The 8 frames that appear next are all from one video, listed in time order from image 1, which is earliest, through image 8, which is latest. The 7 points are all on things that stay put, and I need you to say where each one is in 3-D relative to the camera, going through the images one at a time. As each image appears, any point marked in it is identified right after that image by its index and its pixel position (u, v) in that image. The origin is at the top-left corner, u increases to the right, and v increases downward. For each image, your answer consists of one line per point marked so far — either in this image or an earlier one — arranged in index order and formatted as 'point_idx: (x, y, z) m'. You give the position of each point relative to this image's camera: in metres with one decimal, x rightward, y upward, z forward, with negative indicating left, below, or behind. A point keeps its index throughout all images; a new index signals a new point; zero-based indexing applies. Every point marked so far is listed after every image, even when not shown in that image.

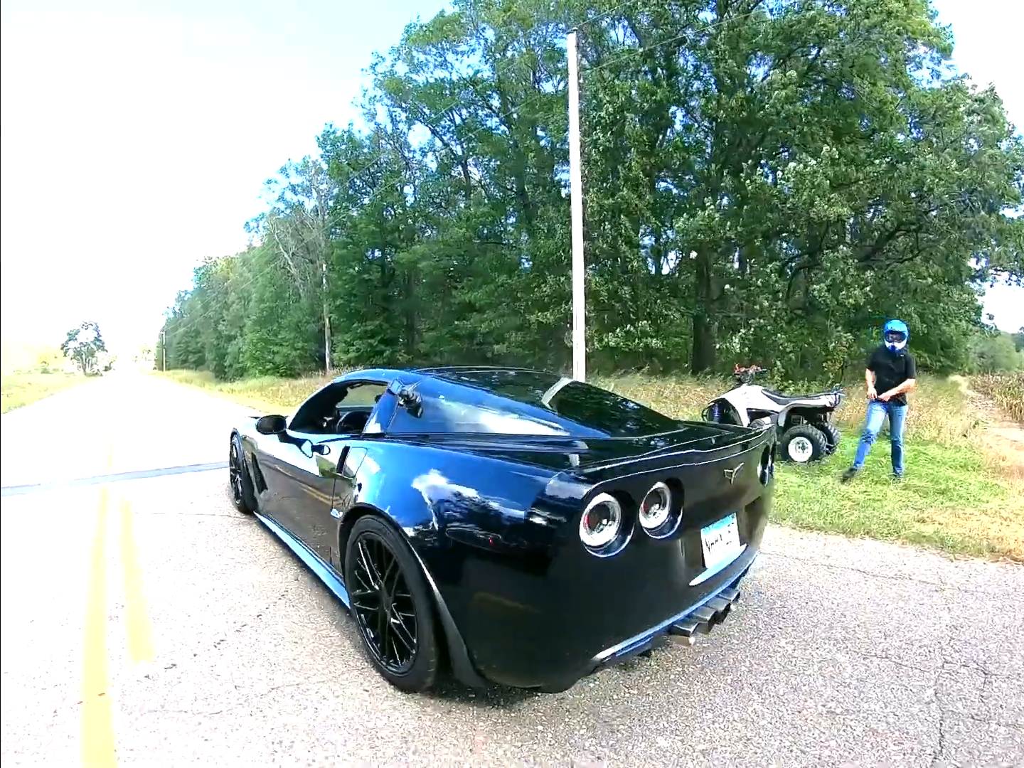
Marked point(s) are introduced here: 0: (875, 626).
0: (+1.7, -1.2, +3.3) m
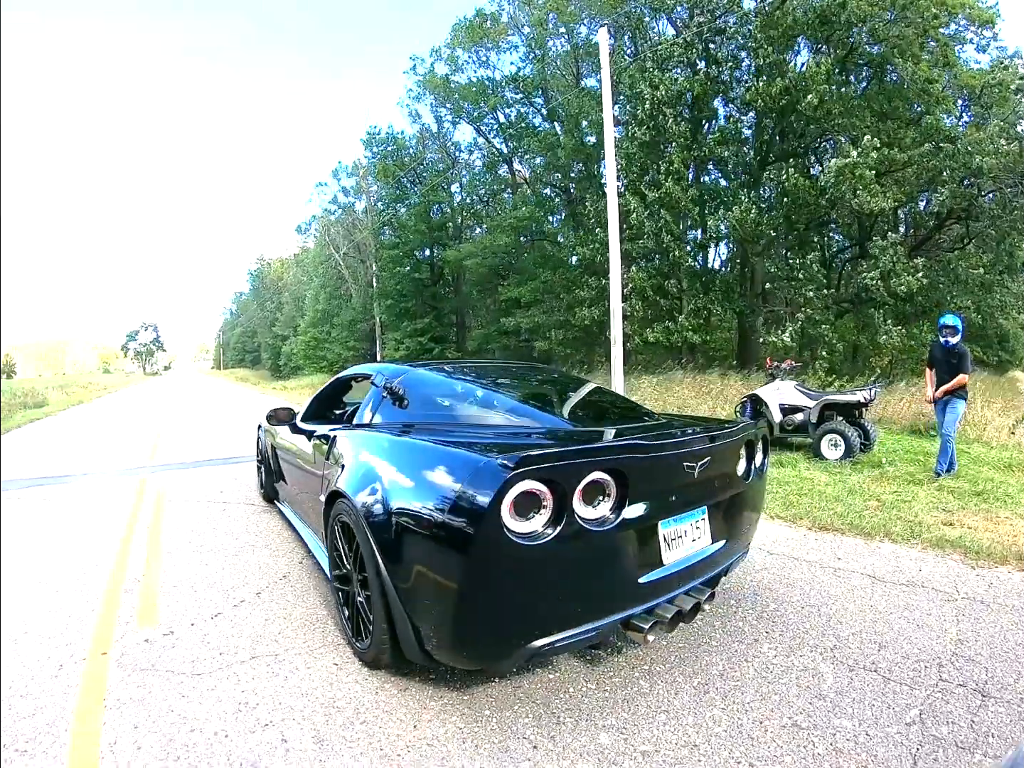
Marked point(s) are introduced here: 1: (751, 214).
0: (+1.6, -1.1, +3.1) m
1: (+5.4, +3.8, +15.3) m
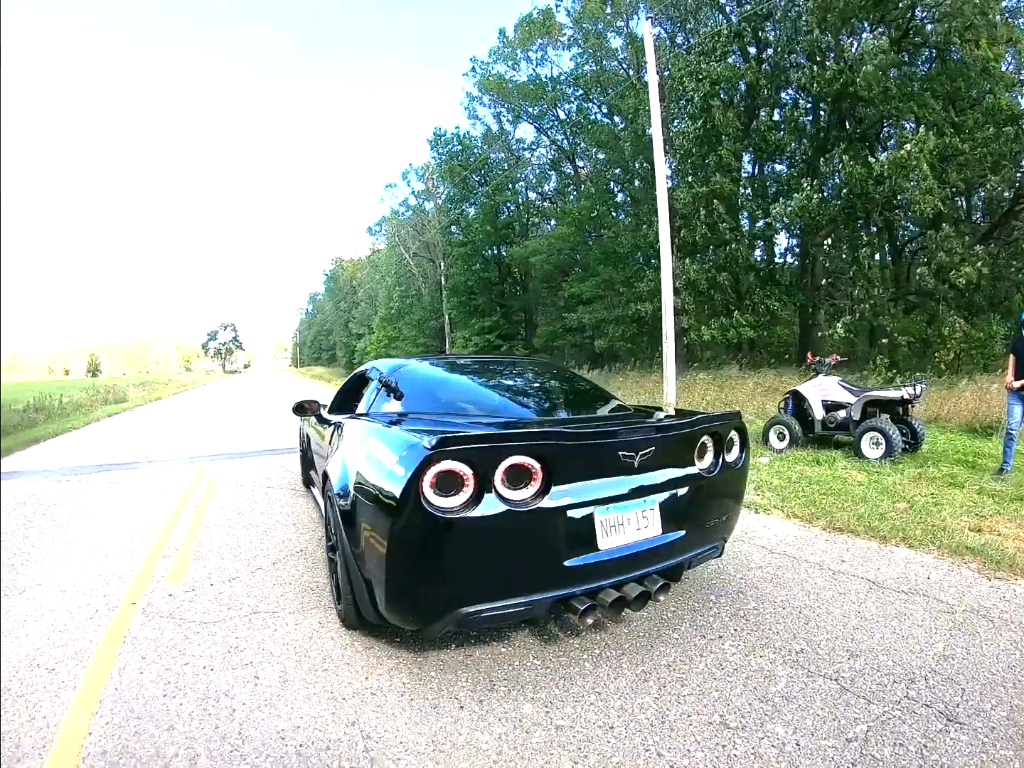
0: (+1.4, -1.1, +2.9) m
1: (+6.4, +3.9, +14.6) m
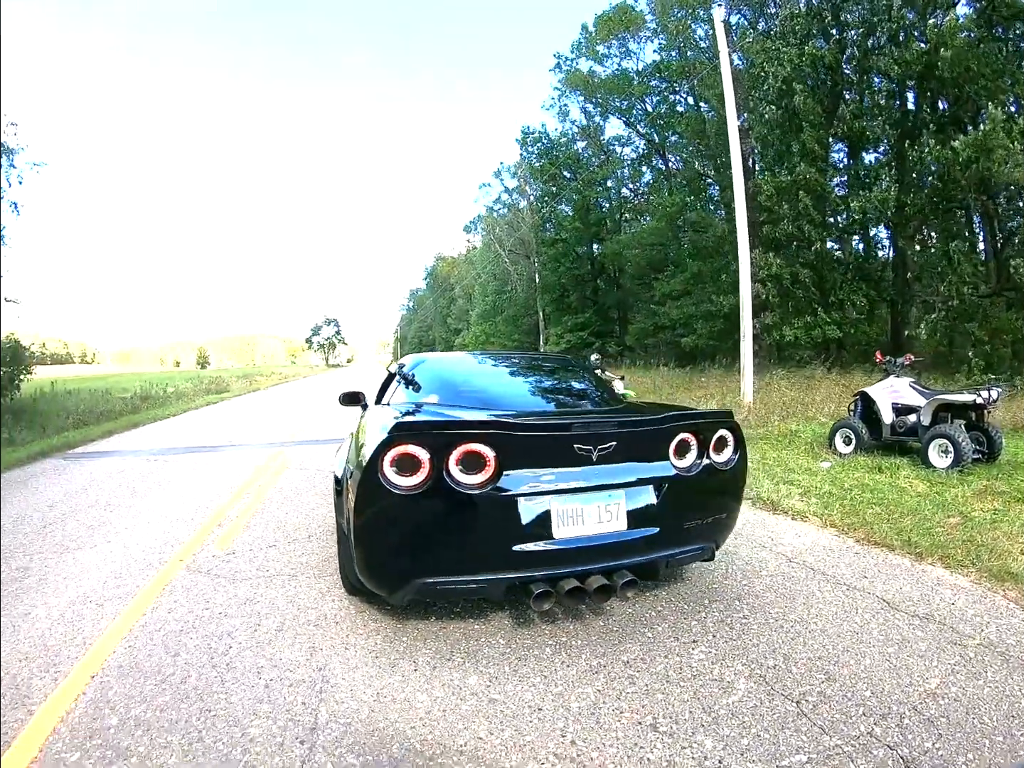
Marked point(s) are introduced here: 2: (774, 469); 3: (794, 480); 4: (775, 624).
0: (+1.2, -1.1, +2.6) m
1: (+7.9, +3.9, +13.5) m
2: (+2.7, -0.8, +6.9) m
3: (+2.5, -0.9, +6.1) m
4: (+1.2, -1.1, +3.1) m
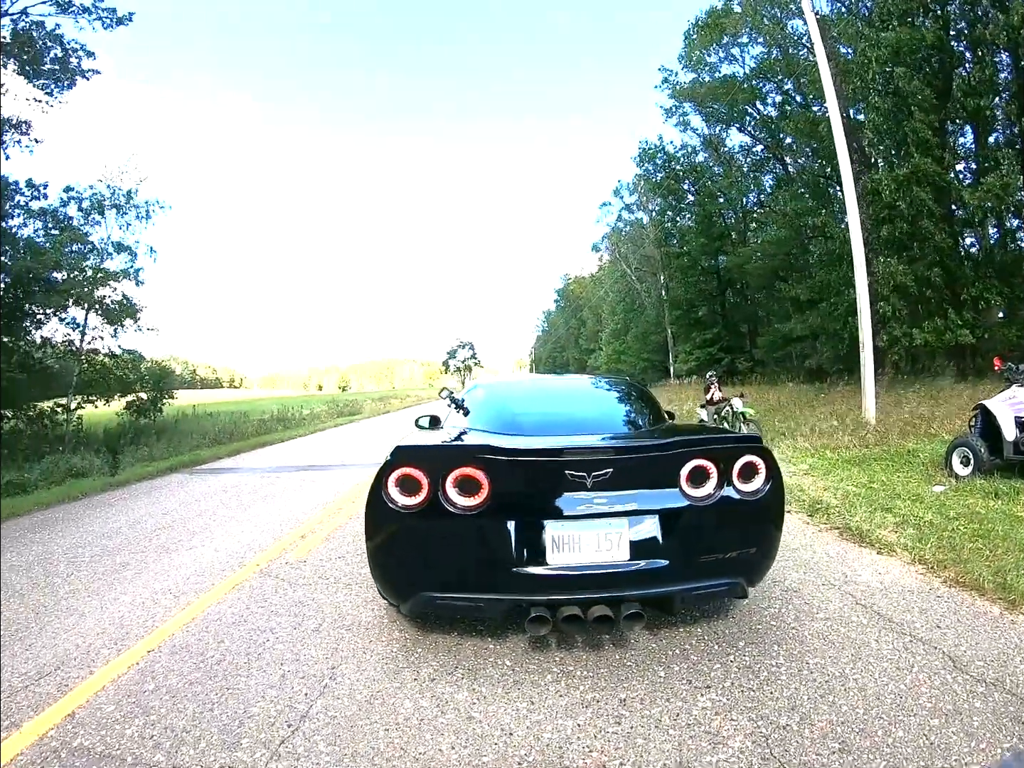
0: (+1.1, -1.2, +2.2) m
1: (+9.5, +3.7, +11.8) m
2: (+3.3, -1.0, +6.2) m
3: (+3.0, -1.0, +5.4) m
4: (+1.2, -1.1, +2.7) m
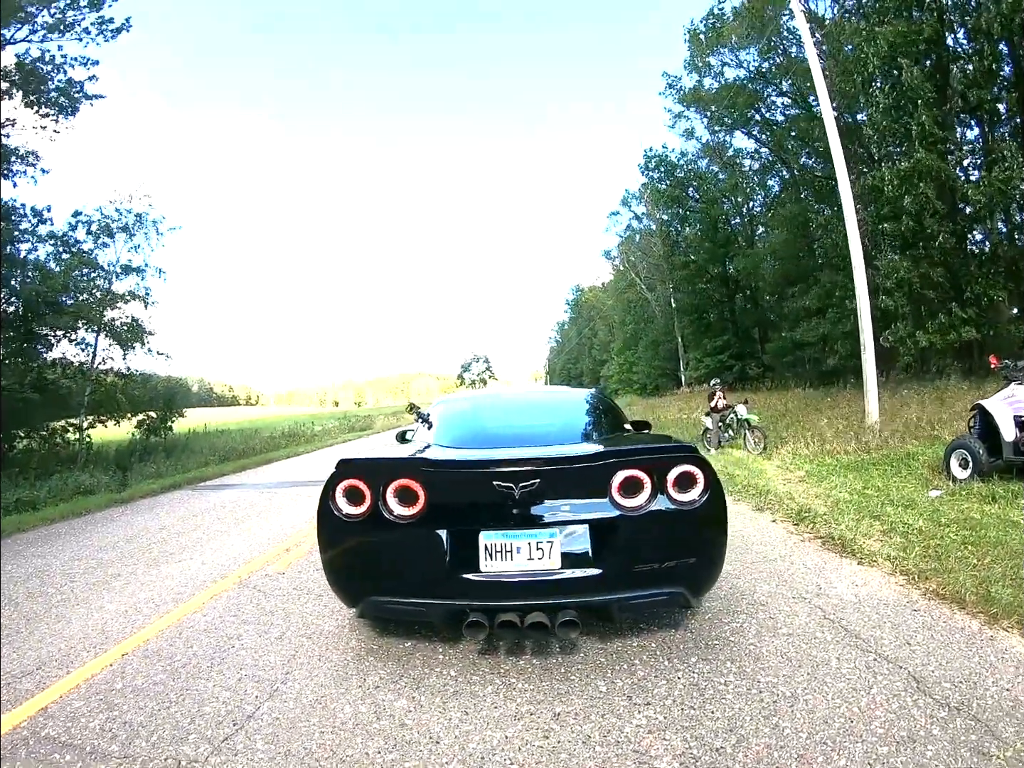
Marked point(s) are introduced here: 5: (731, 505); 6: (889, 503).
0: (+0.8, -1.1, +2.0) m
1: (+9.3, +3.7, +11.5) m
2: (+3.1, -1.0, +5.9) m
3: (+2.8, -1.0, +5.1) m
4: (+0.9, -1.1, +2.5) m
5: (+2.0, -1.1, +6.1) m
6: (+3.1, -1.0, +5.5) m
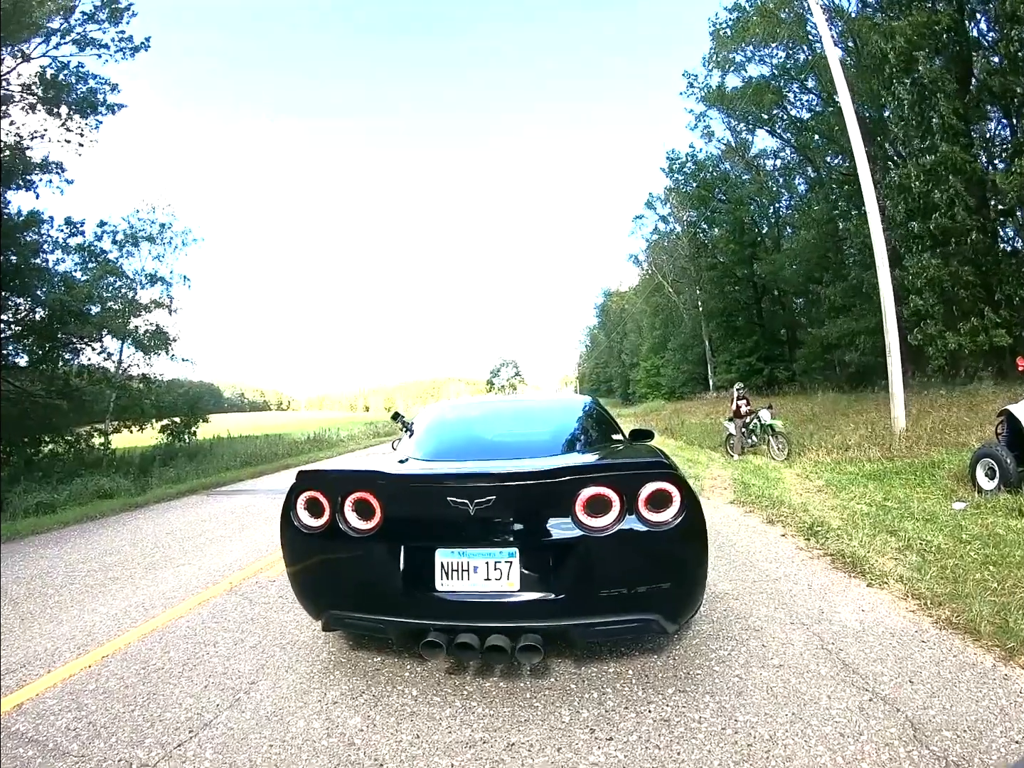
0: (+0.6, -1.2, +1.7) m
1: (+9.5, +3.6, +10.9) m
2: (+3.1, -1.0, +5.5) m
3: (+2.7, -1.0, +4.8) m
4: (+0.7, -1.2, +2.2) m
5: (+1.9, -1.1, +5.7) m
6: (+3.0, -1.0, +5.2) m
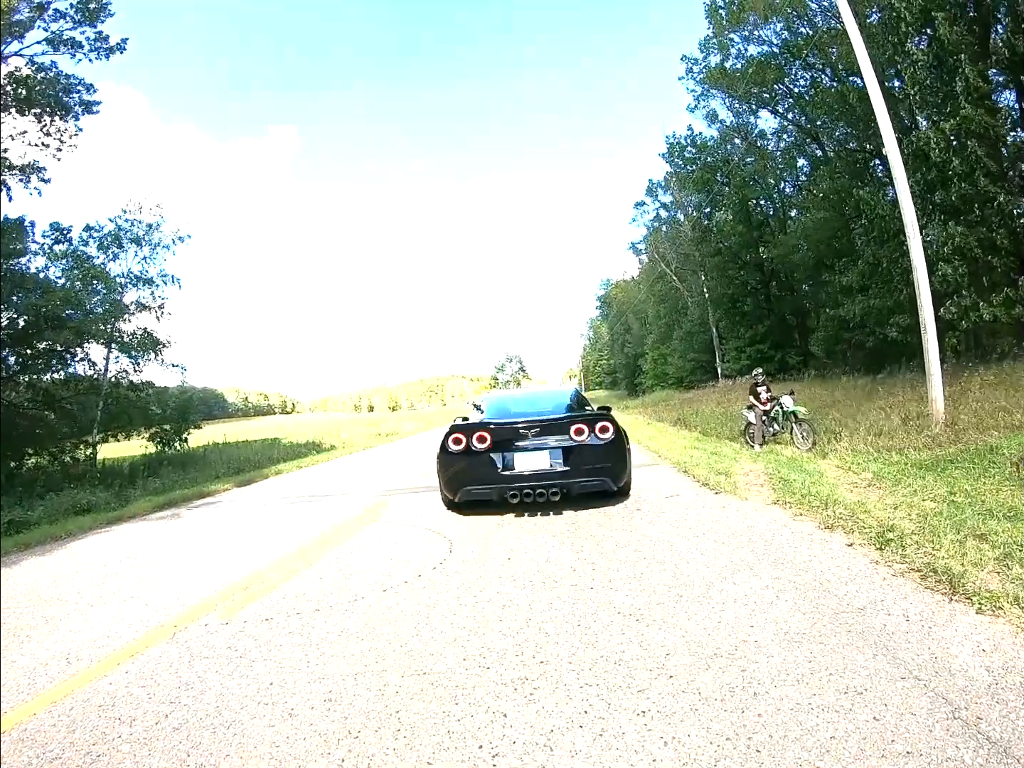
0: (+0.6, -1.1, +0.9) m
1: (+9.4, +4.1, +10.0) m
2: (+3.1, -0.8, +4.7) m
3: (+2.8, -0.9, +3.9) m
4: (+0.7, -1.1, +1.4) m
5: (+2.0, -1.0, +4.9) m
6: (+3.1, -0.8, +4.3) m
